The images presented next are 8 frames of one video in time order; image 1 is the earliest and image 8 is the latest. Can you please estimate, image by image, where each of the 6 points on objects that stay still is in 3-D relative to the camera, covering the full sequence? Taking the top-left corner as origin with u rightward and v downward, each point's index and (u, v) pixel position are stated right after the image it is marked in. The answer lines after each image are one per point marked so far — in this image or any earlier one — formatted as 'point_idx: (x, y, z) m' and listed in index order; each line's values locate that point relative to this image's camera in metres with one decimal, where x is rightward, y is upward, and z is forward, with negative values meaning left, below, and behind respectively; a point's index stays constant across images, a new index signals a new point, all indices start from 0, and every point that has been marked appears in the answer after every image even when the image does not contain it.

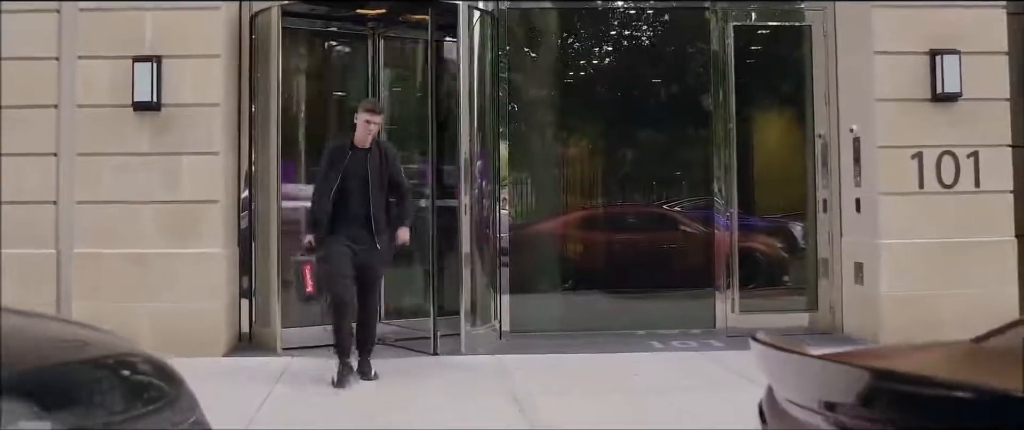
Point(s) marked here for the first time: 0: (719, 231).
0: (+1.3, -0.1, +7.4) m
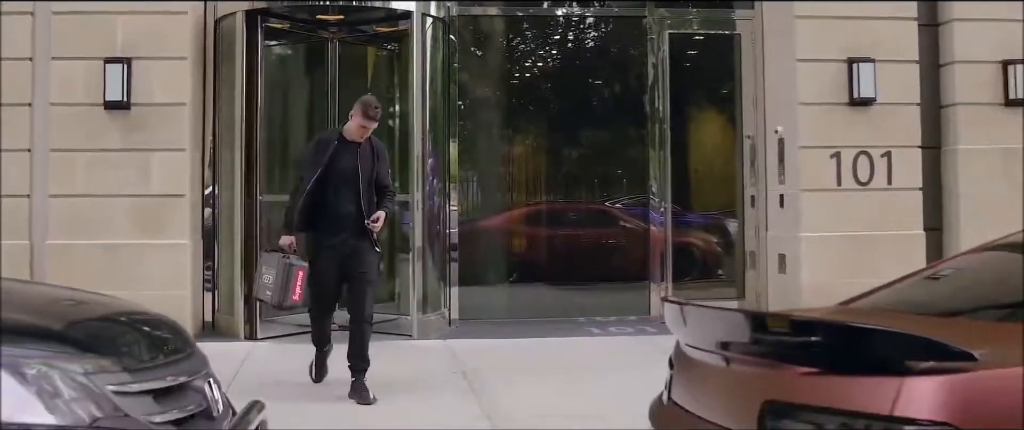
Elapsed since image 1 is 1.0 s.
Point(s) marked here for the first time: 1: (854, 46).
0: (+0.9, -0.1, +7.9) m
1: (+2.0, +1.0, +7.1) m
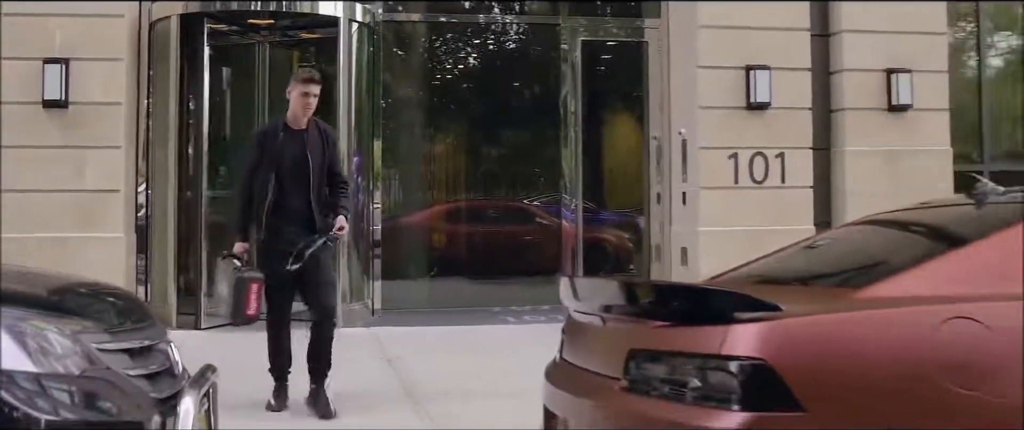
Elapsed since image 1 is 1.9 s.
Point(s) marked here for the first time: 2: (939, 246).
0: (+0.4, -0.1, +8.4) m
1: (+1.5, +1.0, +7.6) m
2: (+1.0, -0.1, +2.8) m
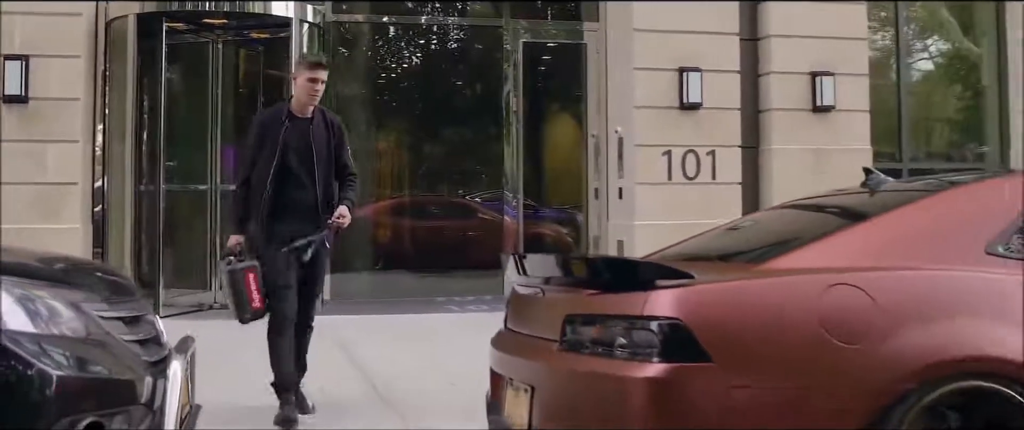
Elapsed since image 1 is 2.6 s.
0: (0.0, 0.0, +8.8) m
1: (+1.2, +1.1, +8.1) m
2: (+0.9, 0.0, +3.2) m
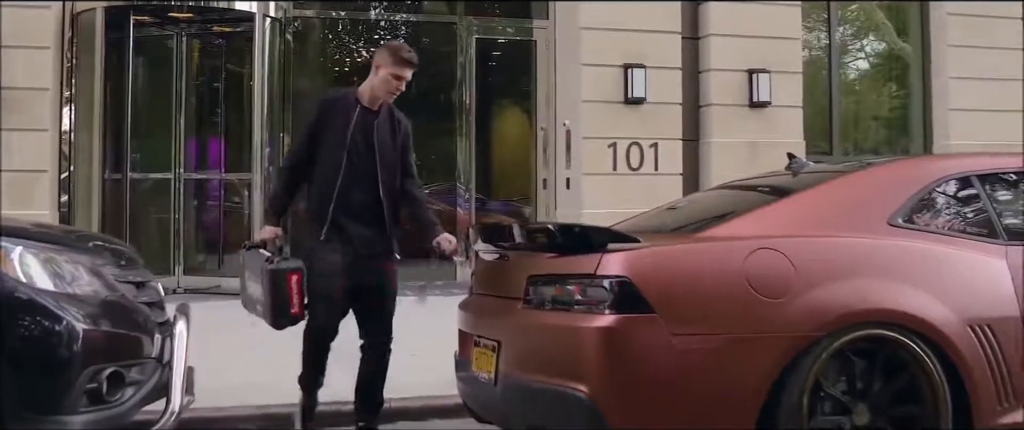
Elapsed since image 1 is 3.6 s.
0: (-0.4, +0.1, +9.2) m
1: (+0.8, +1.2, +8.5) m
2: (+0.8, +0.1, +3.6) m
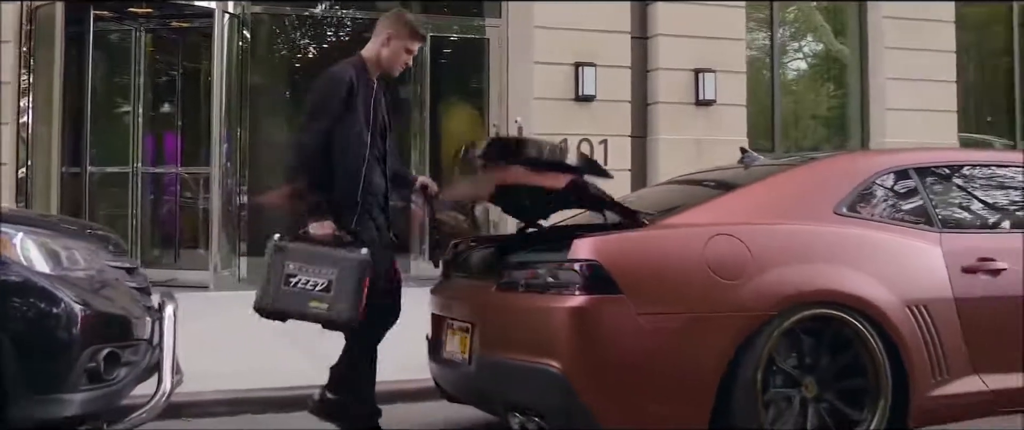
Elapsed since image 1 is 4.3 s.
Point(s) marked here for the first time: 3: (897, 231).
0: (-0.8, +0.1, +9.4) m
1: (+0.5, +1.2, +8.8) m
2: (+0.7, +0.1, +3.9) m
3: (+1.2, 0.0, +3.6) m
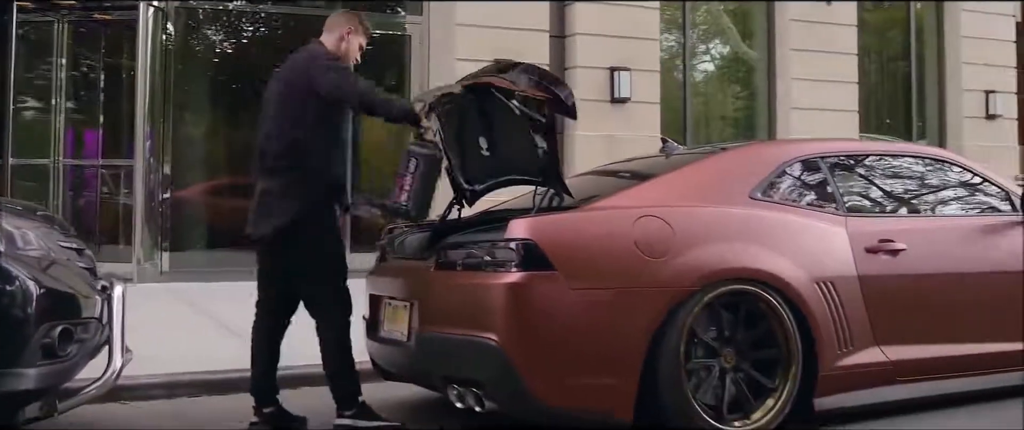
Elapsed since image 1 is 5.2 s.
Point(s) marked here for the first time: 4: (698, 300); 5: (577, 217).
0: (-1.4, +0.2, +9.5) m
1: (-0.1, +1.2, +9.0) m
2: (+0.4, +0.1, +4.1) m
3: (+1.0, 0.0, +3.9) m
4: (+0.6, -0.3, +3.6) m
5: (+0.2, 0.0, +3.5) m
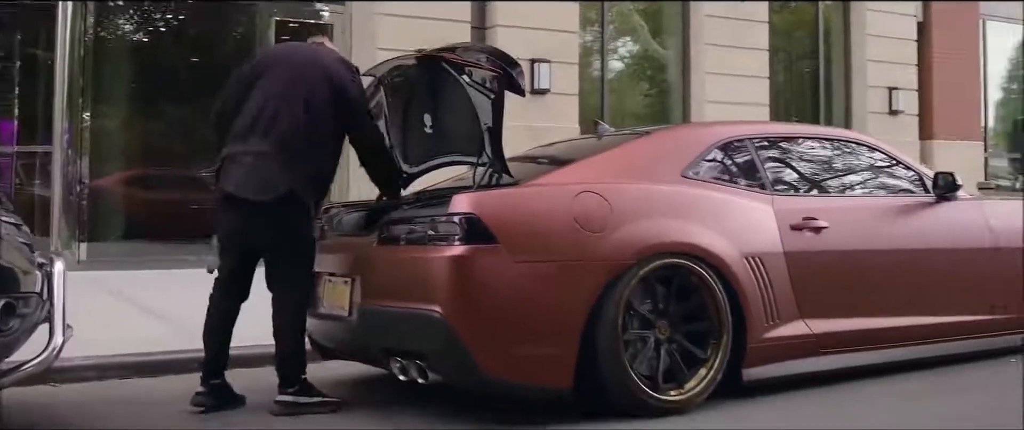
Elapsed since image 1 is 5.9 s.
0: (-2.0, +0.3, +9.5) m
1: (-0.7, +1.3, +9.0) m
2: (+0.2, +0.2, +4.2) m
3: (+0.8, +0.1, +4.1) m
4: (+0.4, -0.2, +3.7) m
5: (0.0, +0.1, +3.6) m
